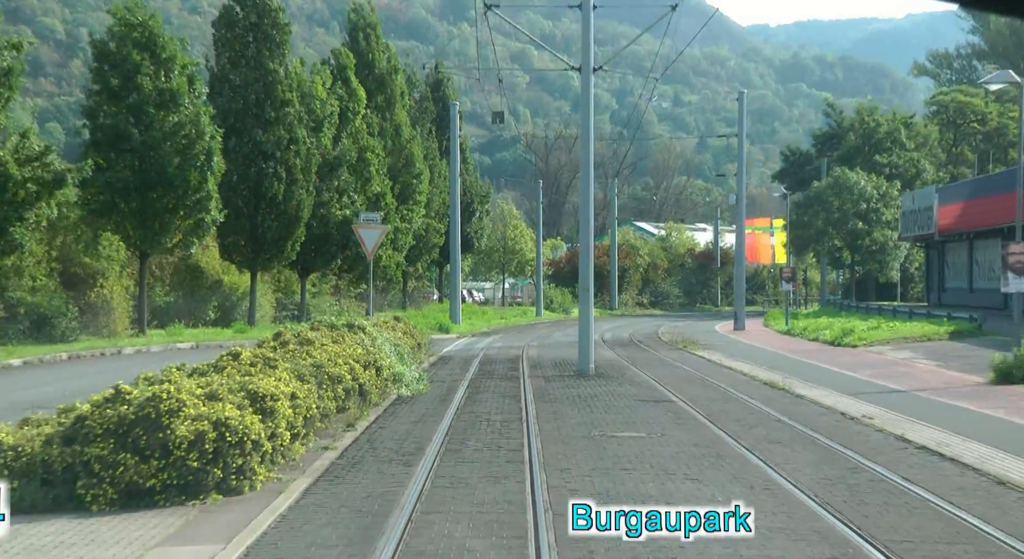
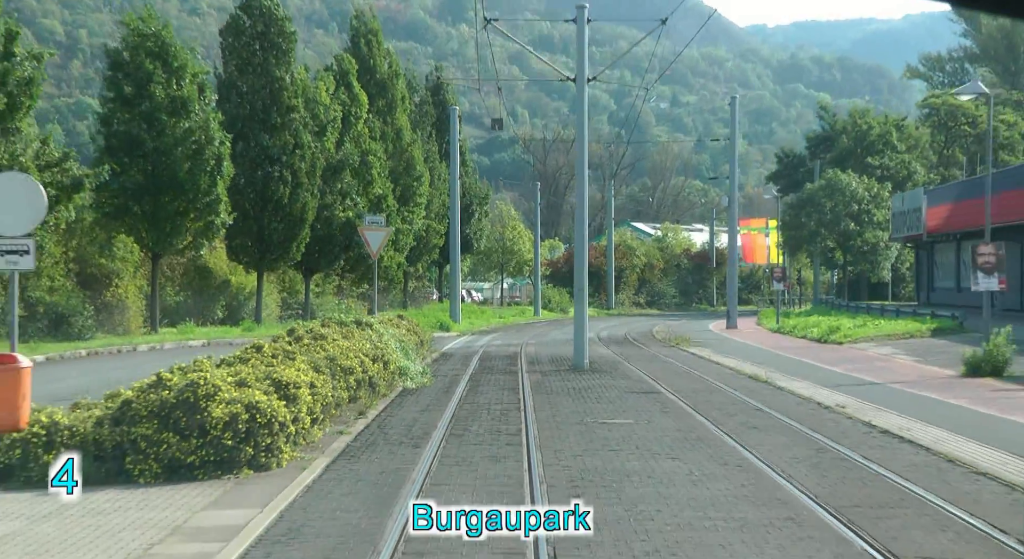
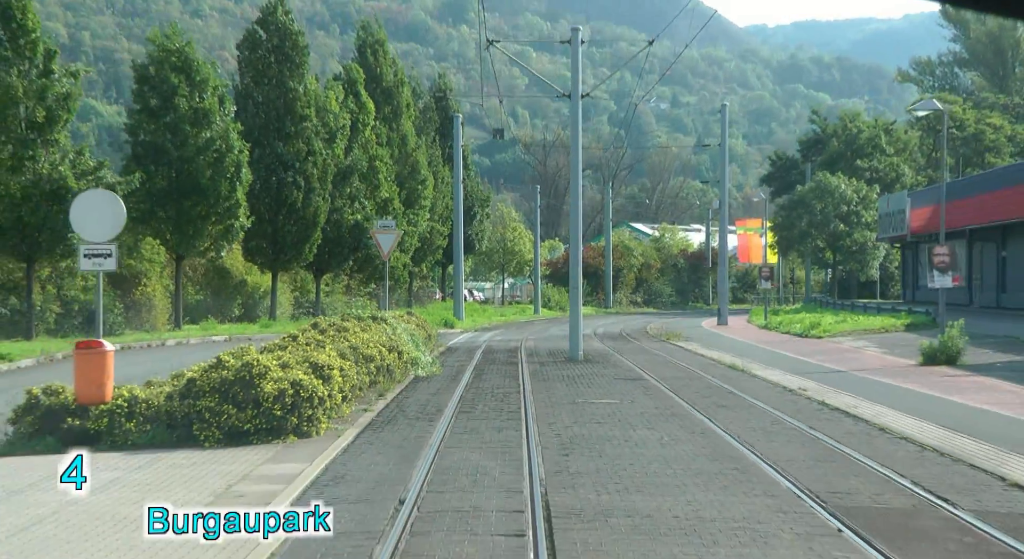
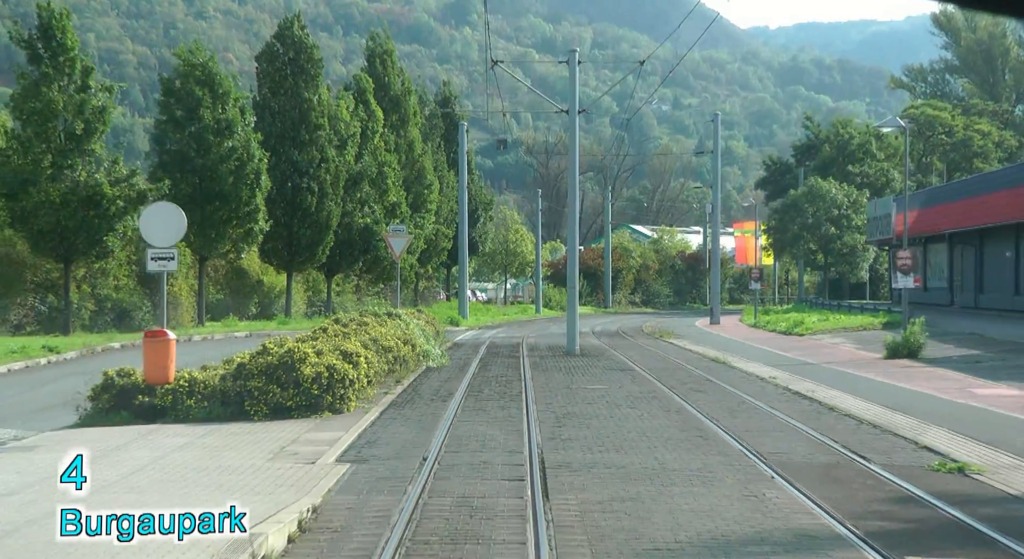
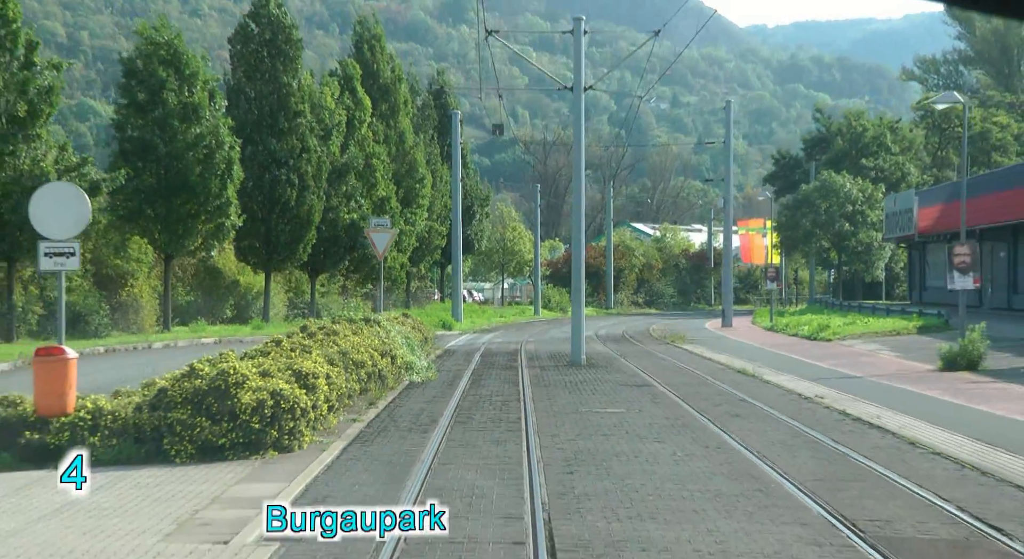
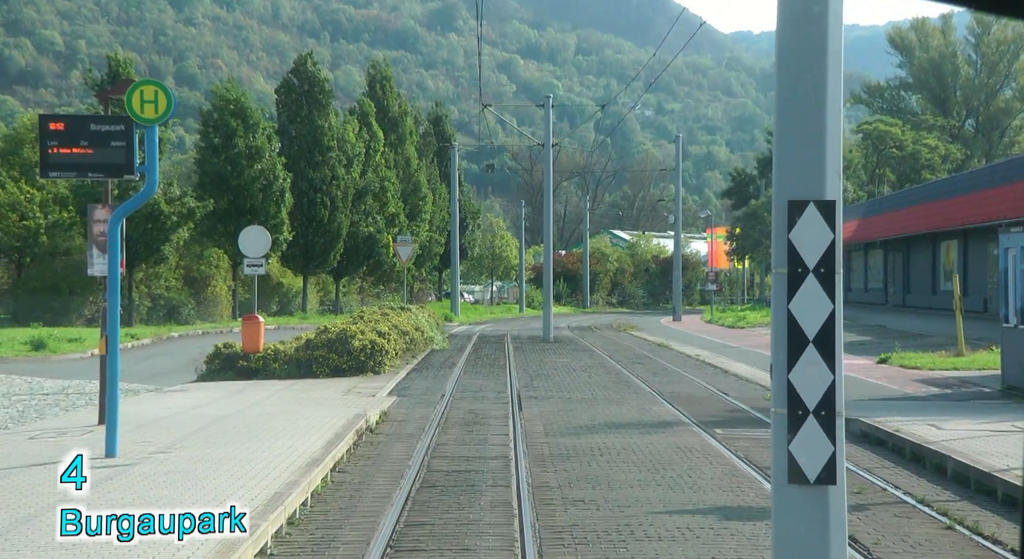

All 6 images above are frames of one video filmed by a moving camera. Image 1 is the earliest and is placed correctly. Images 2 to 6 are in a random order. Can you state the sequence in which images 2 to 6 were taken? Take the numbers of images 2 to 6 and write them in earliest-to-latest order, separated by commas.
2, 5, 3, 4, 6
